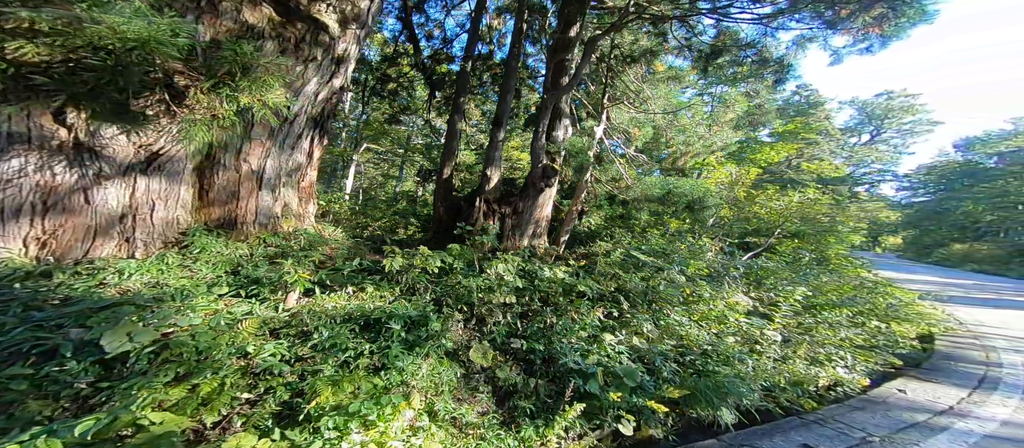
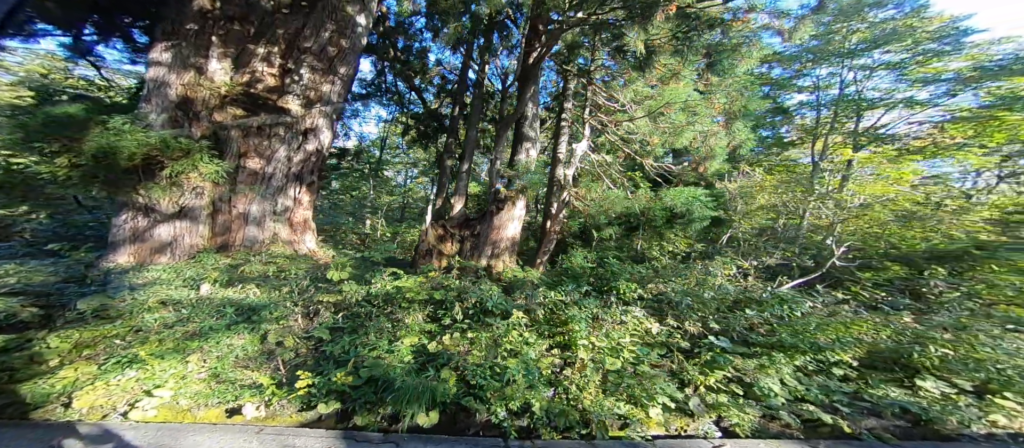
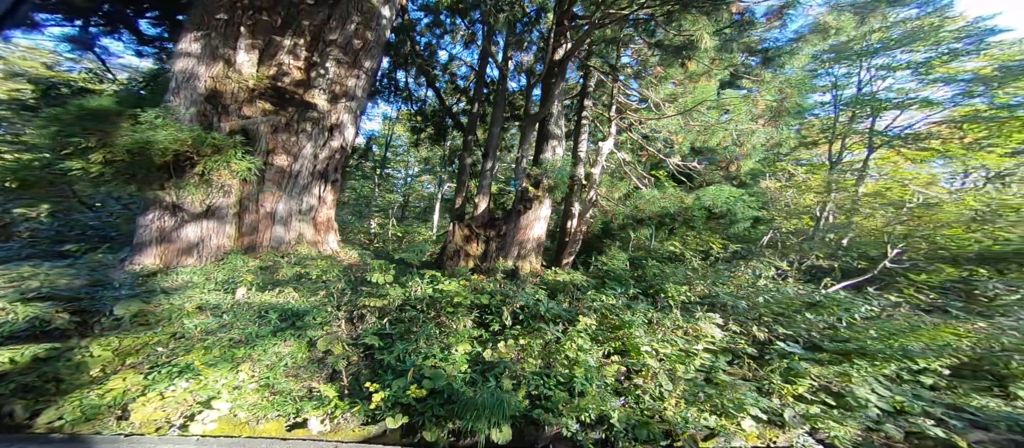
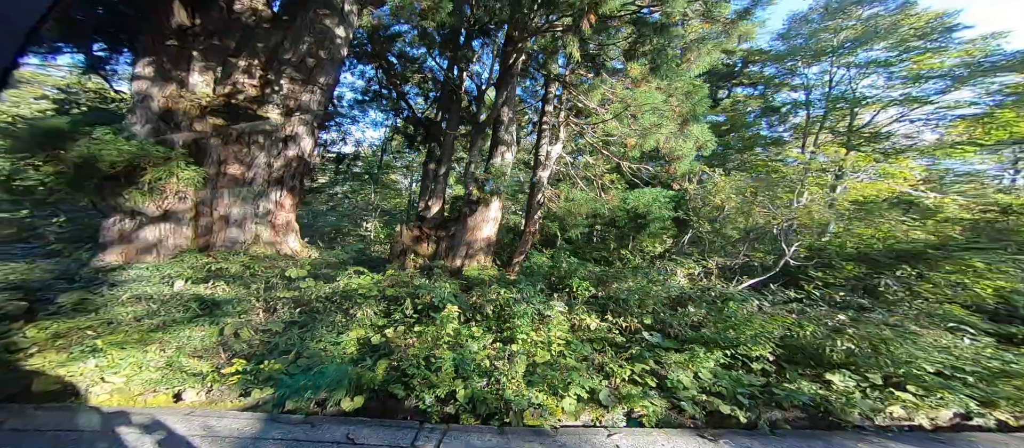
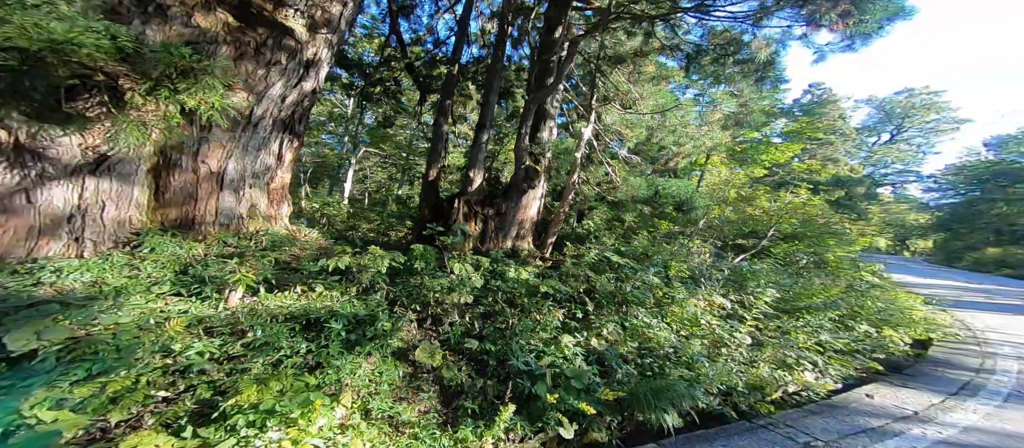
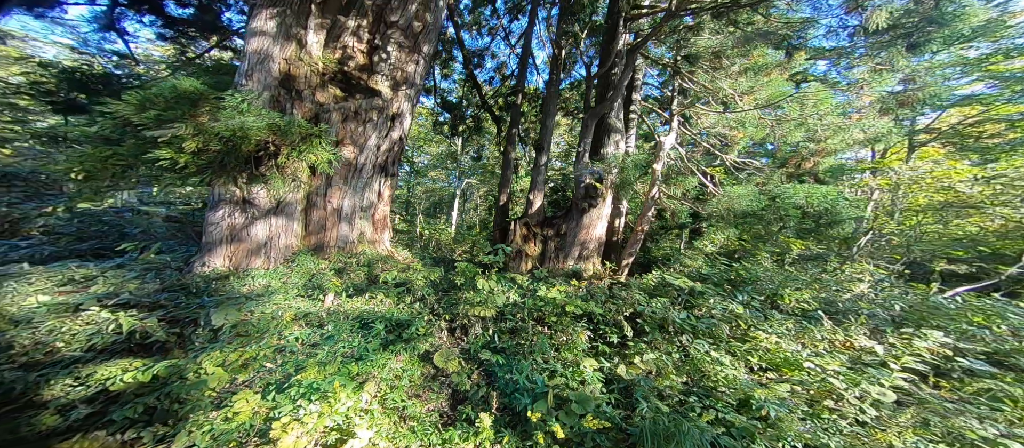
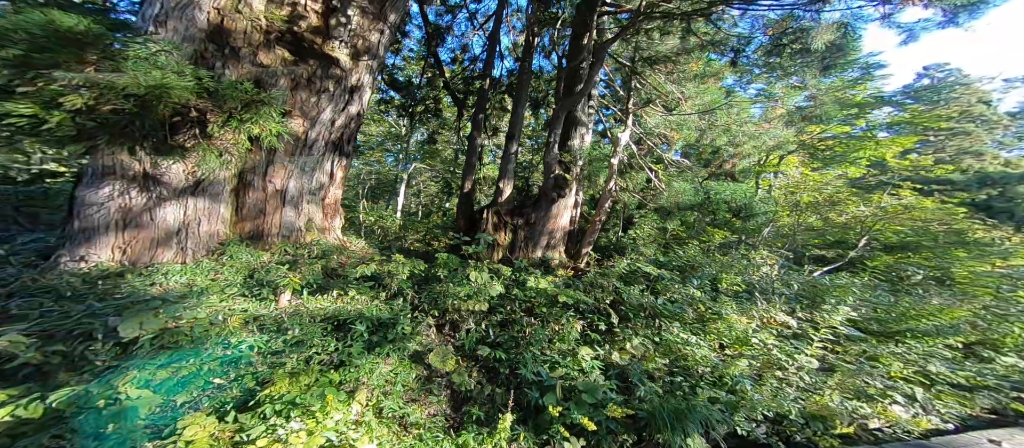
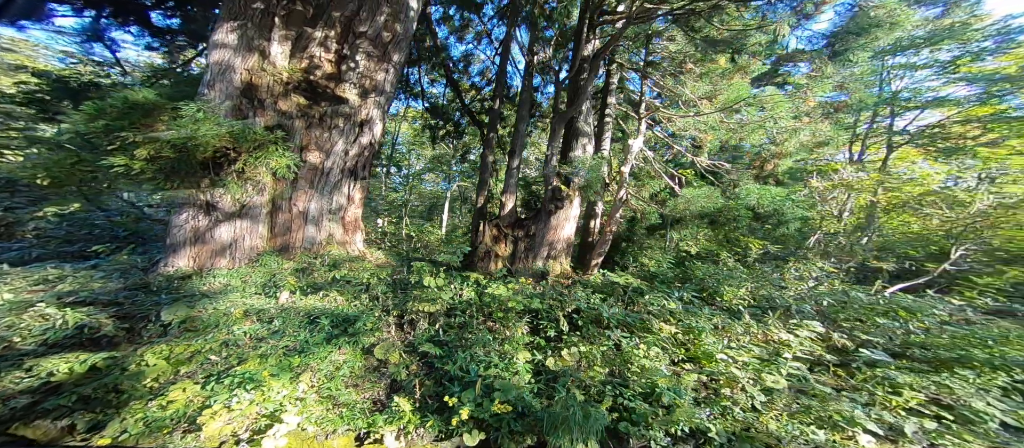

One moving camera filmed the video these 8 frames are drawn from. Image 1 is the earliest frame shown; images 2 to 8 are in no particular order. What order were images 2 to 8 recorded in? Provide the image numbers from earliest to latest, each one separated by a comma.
5, 7, 6, 8, 3, 2, 4
